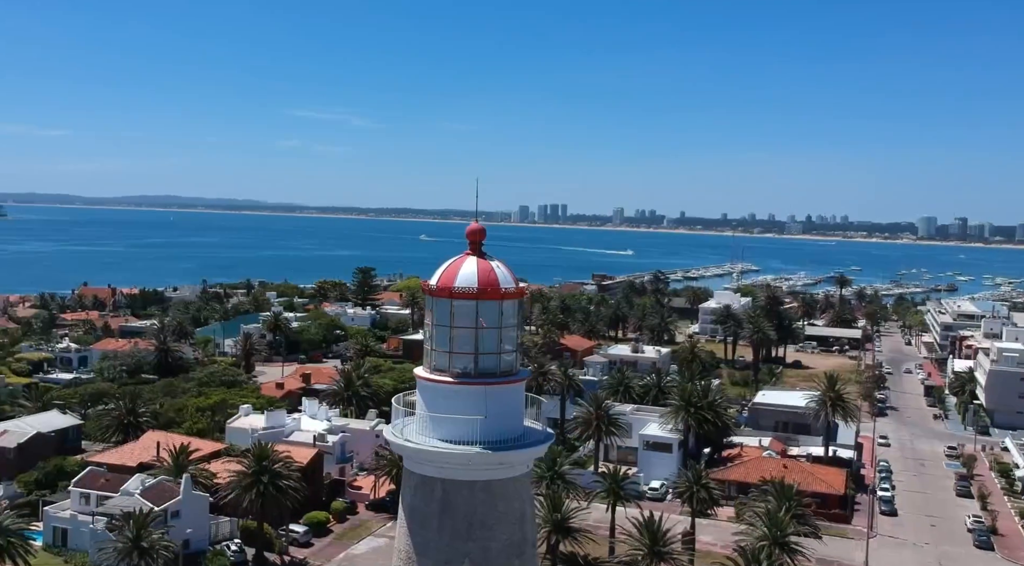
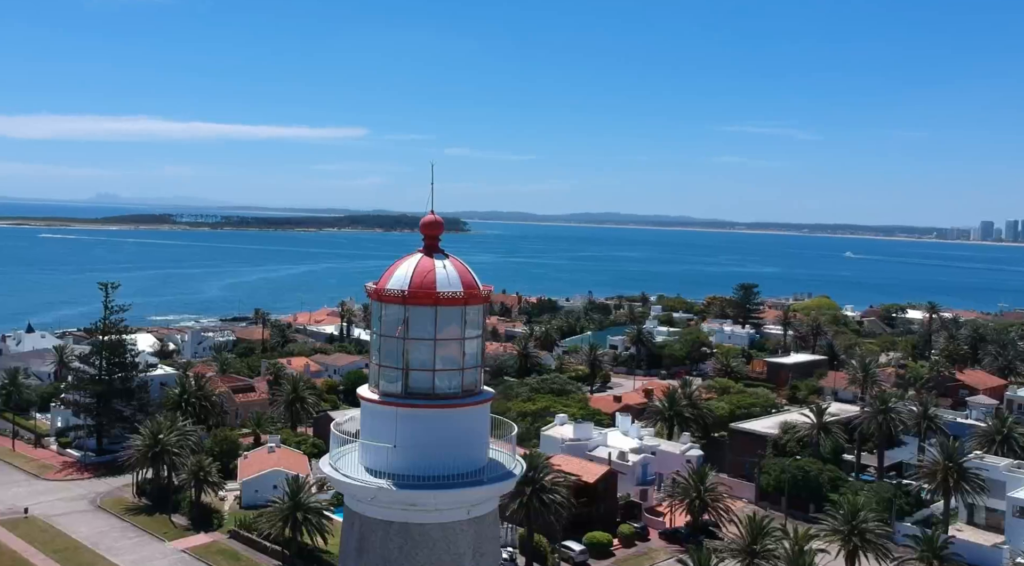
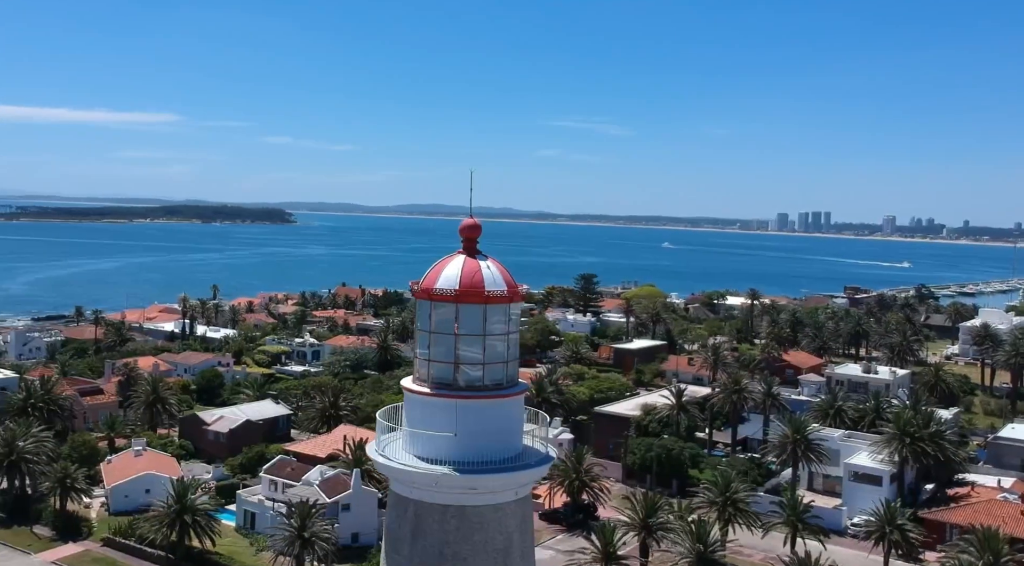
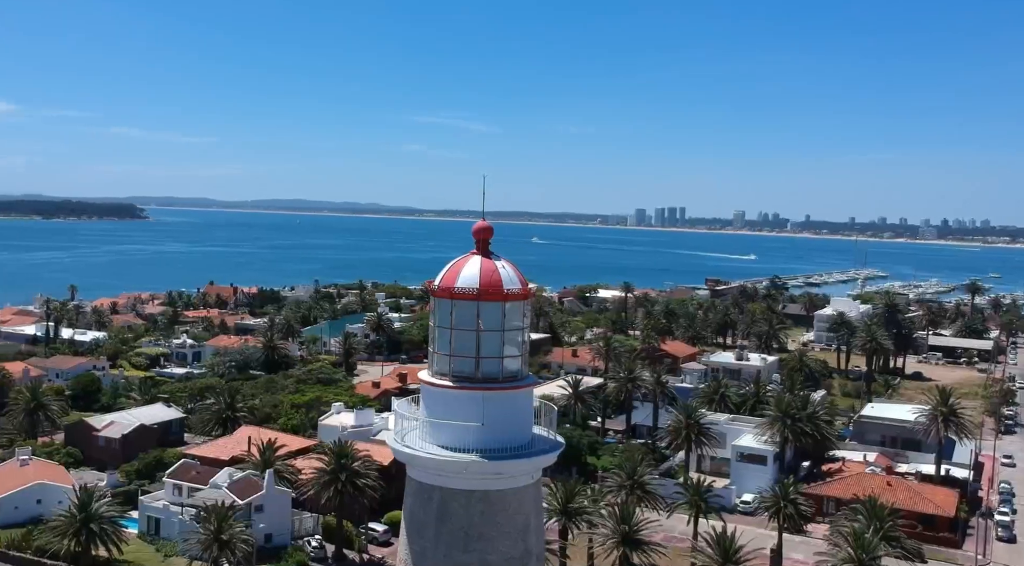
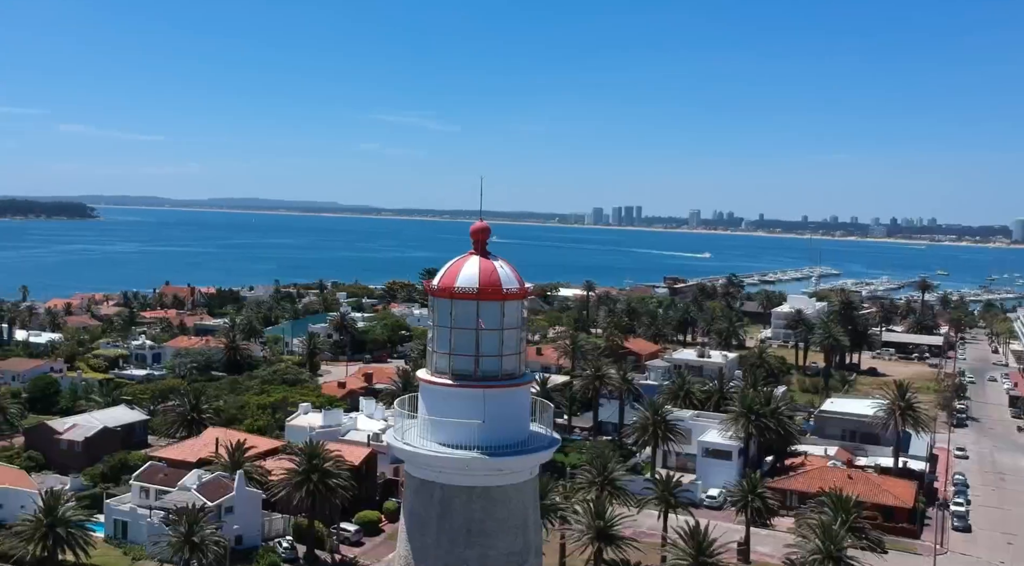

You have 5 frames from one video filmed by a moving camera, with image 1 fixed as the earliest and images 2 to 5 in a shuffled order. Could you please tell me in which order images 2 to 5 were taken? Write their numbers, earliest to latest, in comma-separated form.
5, 4, 3, 2
